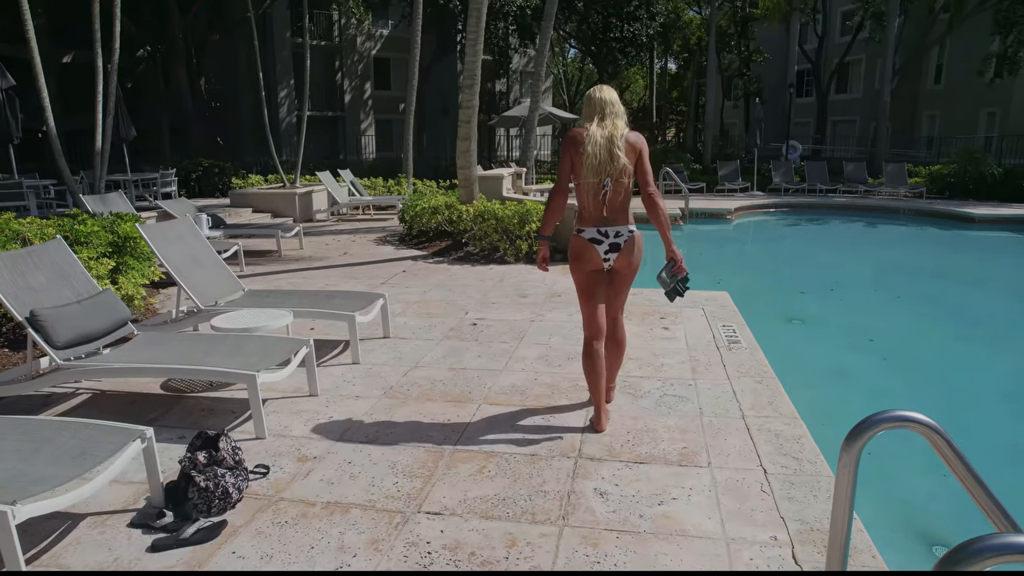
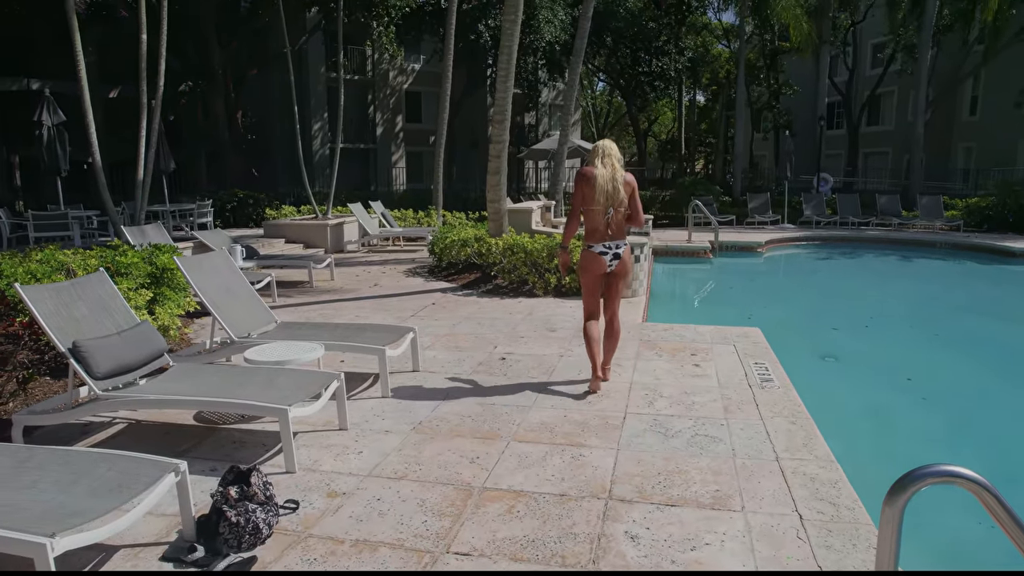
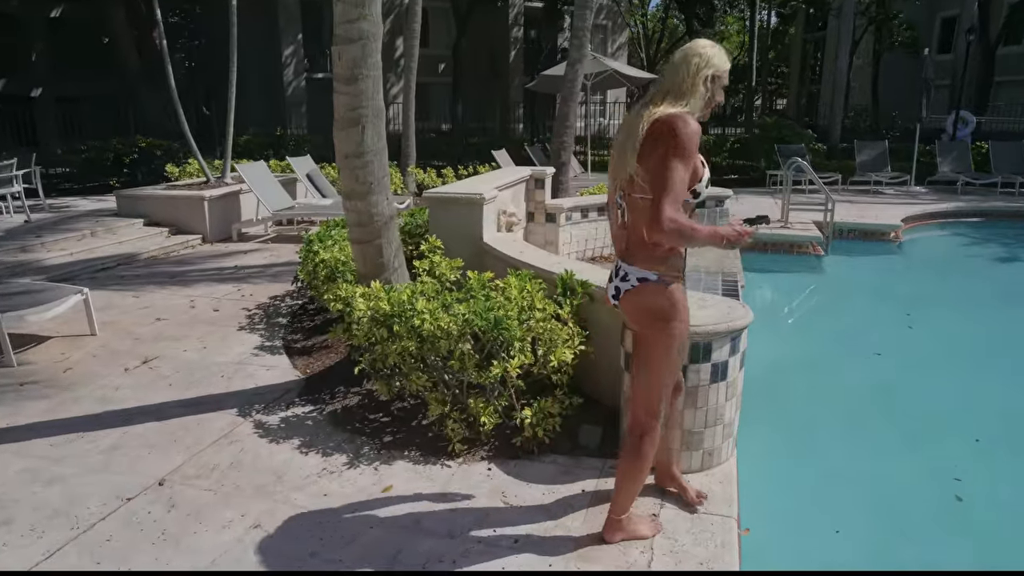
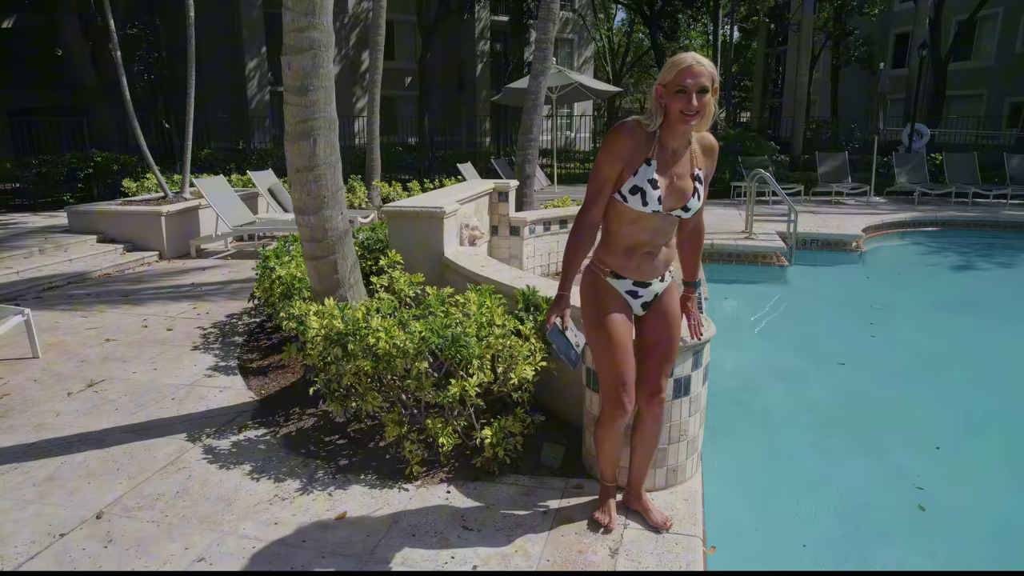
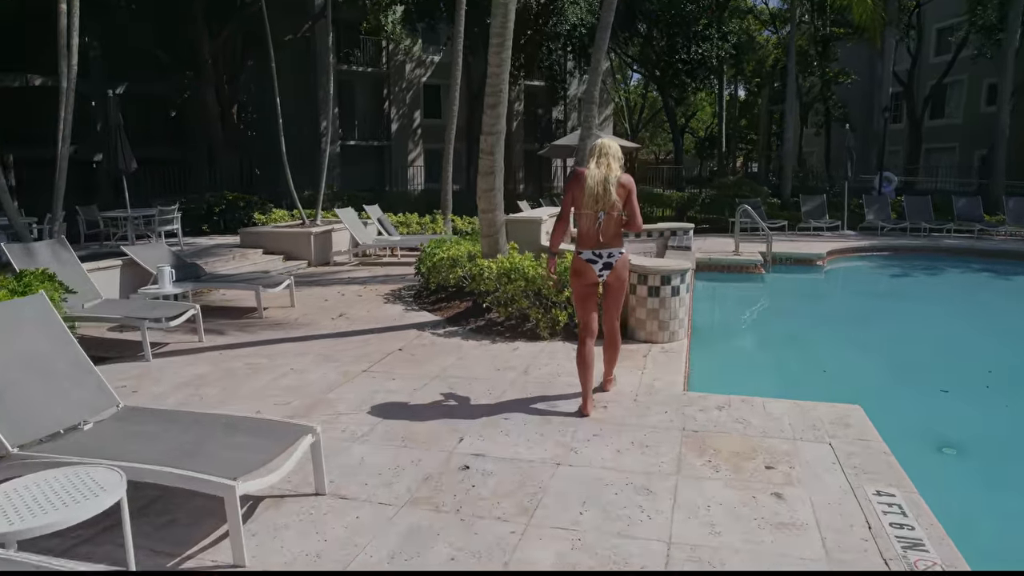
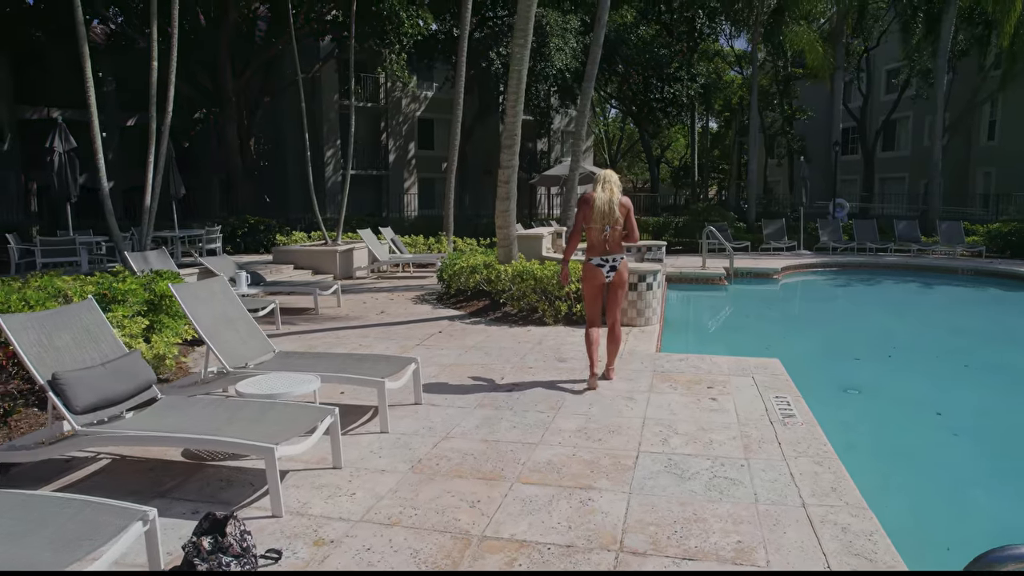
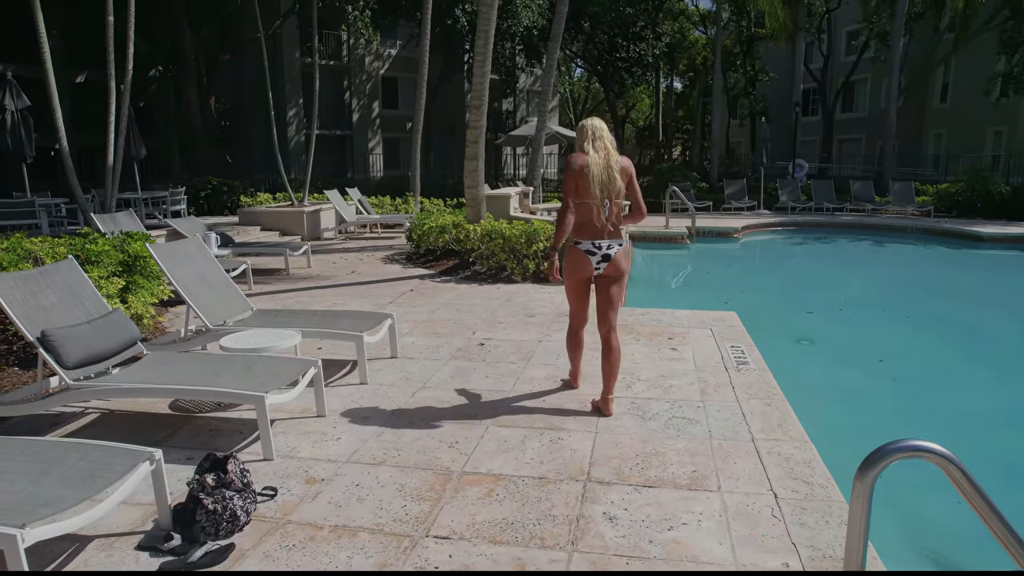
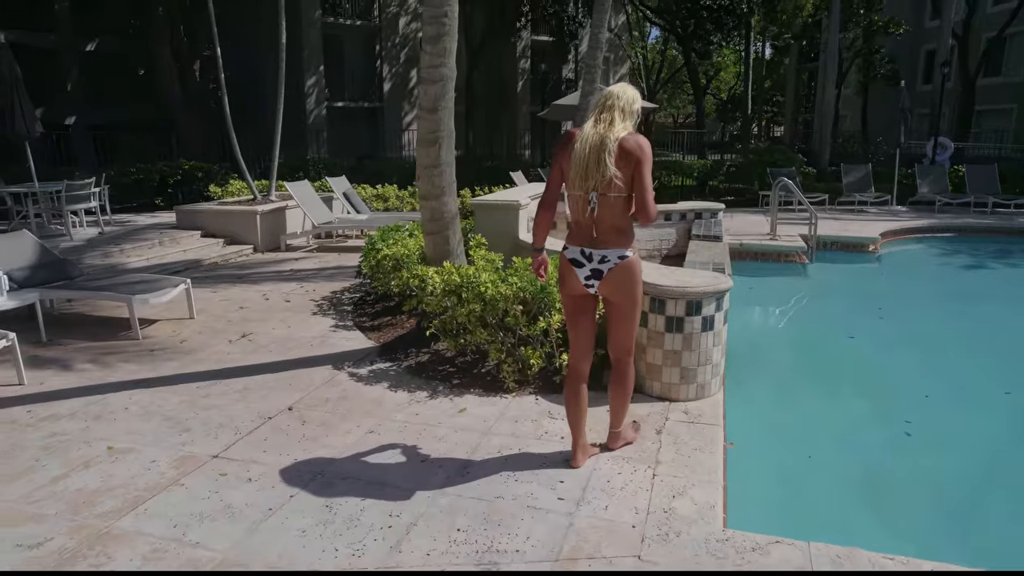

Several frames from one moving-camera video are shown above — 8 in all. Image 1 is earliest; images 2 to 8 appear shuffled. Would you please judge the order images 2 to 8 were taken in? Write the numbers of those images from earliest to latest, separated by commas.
7, 2, 6, 5, 8, 3, 4
